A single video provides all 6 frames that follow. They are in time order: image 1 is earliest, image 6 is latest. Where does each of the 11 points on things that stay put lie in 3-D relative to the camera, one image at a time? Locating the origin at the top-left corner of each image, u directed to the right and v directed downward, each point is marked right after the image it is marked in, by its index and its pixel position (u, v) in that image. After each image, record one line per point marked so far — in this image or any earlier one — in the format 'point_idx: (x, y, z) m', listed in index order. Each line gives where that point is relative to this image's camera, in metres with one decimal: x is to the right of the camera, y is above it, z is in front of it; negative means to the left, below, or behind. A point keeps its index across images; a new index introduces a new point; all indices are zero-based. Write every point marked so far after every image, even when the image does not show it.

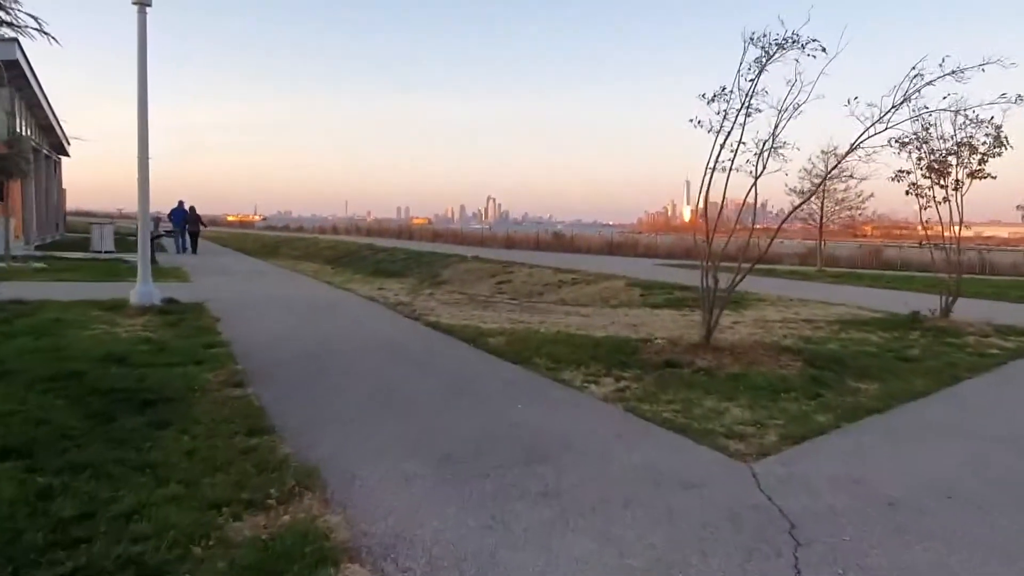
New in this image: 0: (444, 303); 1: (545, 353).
0: (-1.3, -0.3, +14.6) m
1: (+0.4, -0.8, +9.2) m
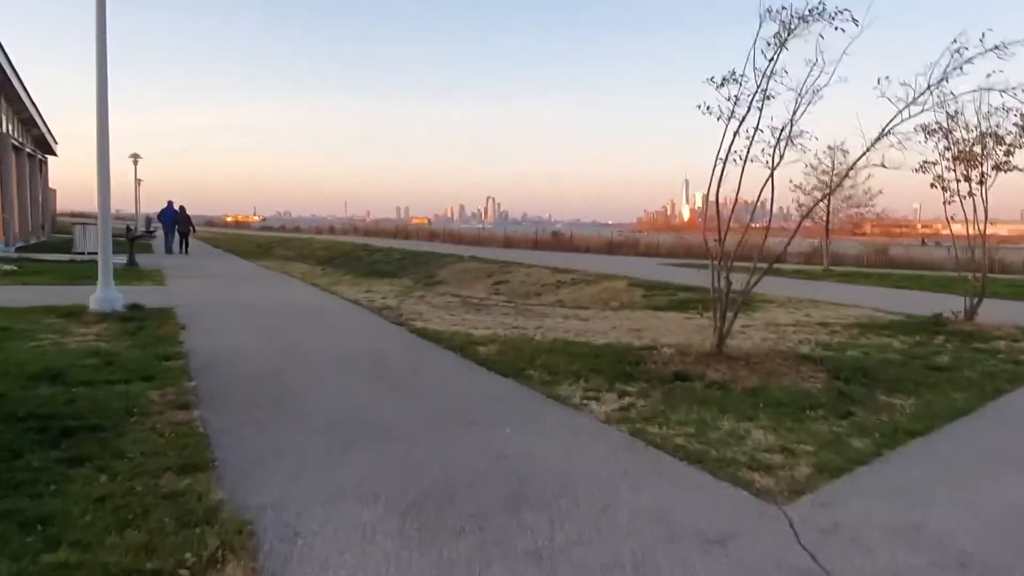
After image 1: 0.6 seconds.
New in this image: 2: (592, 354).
0: (-1.4, -0.3, +13.7) m
1: (+0.3, -0.8, +8.3) m
2: (+0.9, -0.8, +8.9) m
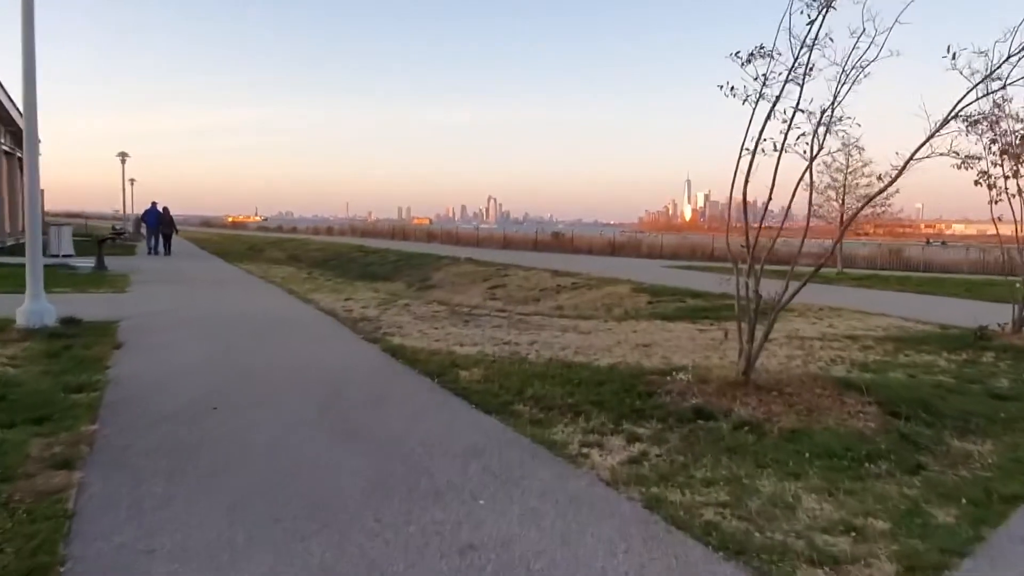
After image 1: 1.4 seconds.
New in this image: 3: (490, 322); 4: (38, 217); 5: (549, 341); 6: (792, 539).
0: (-1.5, -0.5, +12.3) m
1: (+0.2, -1.0, +6.9) m
2: (+0.8, -0.9, +7.5) m
3: (-0.4, -0.6, +12.2) m
4: (-5.8, +0.9, +9.3) m
5: (+0.5, -0.7, +10.6) m
6: (+1.5, -1.3, +4.1) m
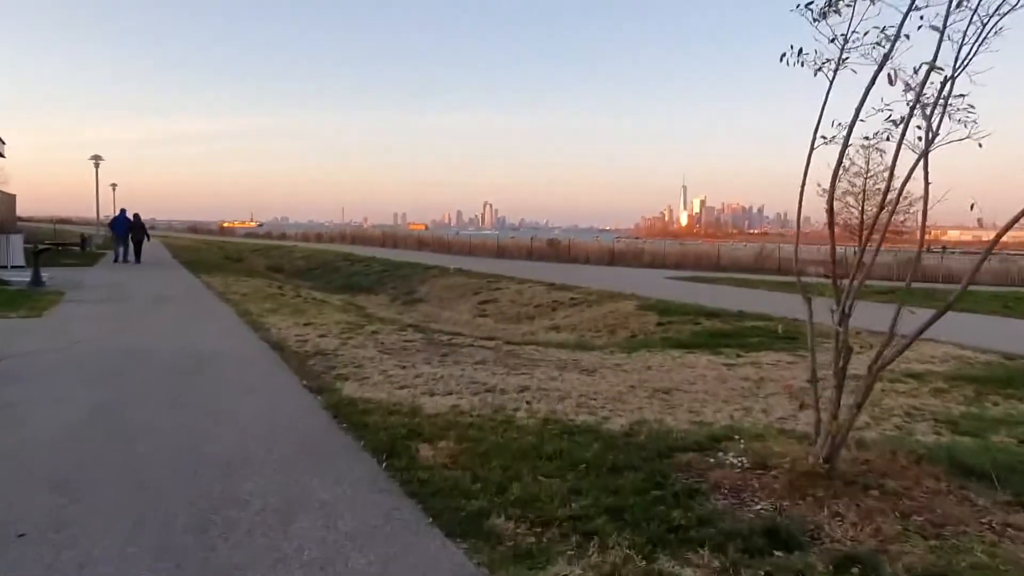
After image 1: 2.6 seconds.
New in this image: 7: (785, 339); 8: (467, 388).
0: (-1.7, -0.8, +10.1) m
1: (0.0, -1.3, +4.7) m
2: (+0.7, -1.2, +5.3) m
3: (-0.5, -0.9, +10.0) m
4: (-5.9, +0.5, +7.1) m
5: (+0.4, -1.1, +8.4) m
6: (+1.4, -1.6, +1.9) m
7: (+4.7, -0.9, +13.0) m
8: (-0.5, -1.1, +8.1) m
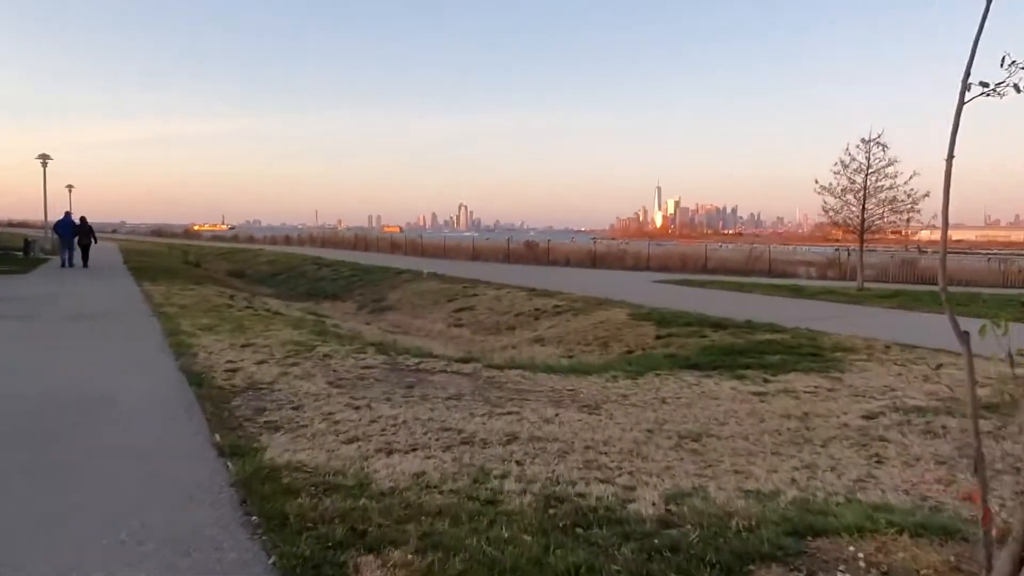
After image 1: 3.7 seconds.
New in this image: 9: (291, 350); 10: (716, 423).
0: (-1.9, -1.0, +8.1) m
1: (0.0, -1.4, +2.8) m
2: (+0.6, -1.4, +3.3) m
3: (-0.7, -1.1, +8.0) m
4: (-6.1, +0.4, +5.0) m
5: (+0.2, -1.2, +6.5) m
6: (+1.5, -1.8, 0.0) m
7: (+4.4, -1.0, +11.2) m
8: (-0.6, -1.2, +6.1) m
9: (-2.9, -0.8, +9.8) m
10: (+1.9, -1.2, +7.1) m
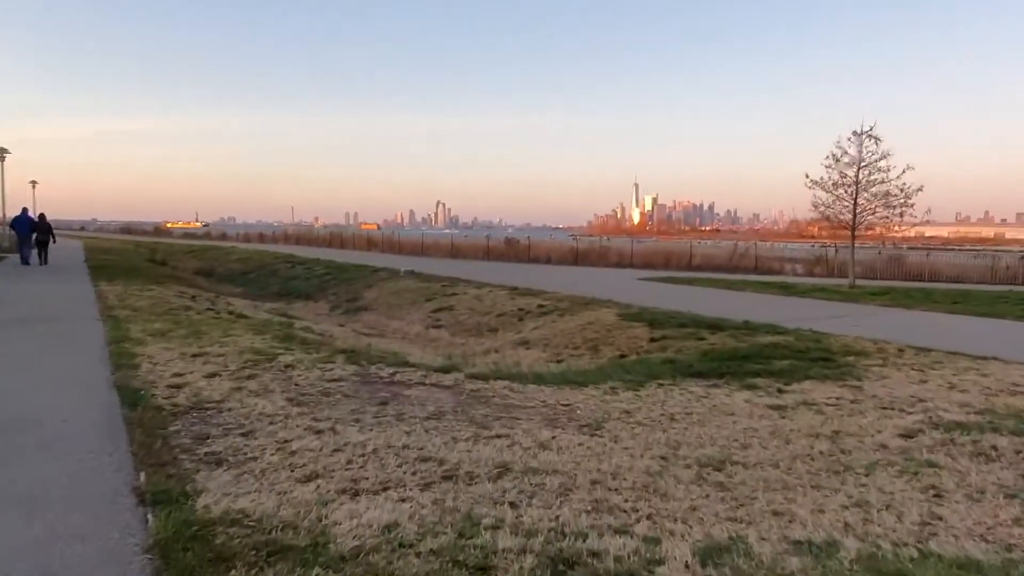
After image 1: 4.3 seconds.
0: (-2.0, -1.0, +7.1) m
1: (+0.1, -1.5, +1.7) m
2: (+0.7, -1.4, +2.3) m
3: (-0.8, -1.1, +7.0) m
4: (-6.1, +0.3, +3.8) m
5: (+0.1, -1.3, +5.5) m
6: (+1.6, -1.8, -1.0) m
7: (+4.2, -1.0, +10.3) m
8: (-0.7, -1.2, +5.1) m
9: (-3.0, -0.8, +8.7) m
10: (+1.8, -1.3, +6.2) m
